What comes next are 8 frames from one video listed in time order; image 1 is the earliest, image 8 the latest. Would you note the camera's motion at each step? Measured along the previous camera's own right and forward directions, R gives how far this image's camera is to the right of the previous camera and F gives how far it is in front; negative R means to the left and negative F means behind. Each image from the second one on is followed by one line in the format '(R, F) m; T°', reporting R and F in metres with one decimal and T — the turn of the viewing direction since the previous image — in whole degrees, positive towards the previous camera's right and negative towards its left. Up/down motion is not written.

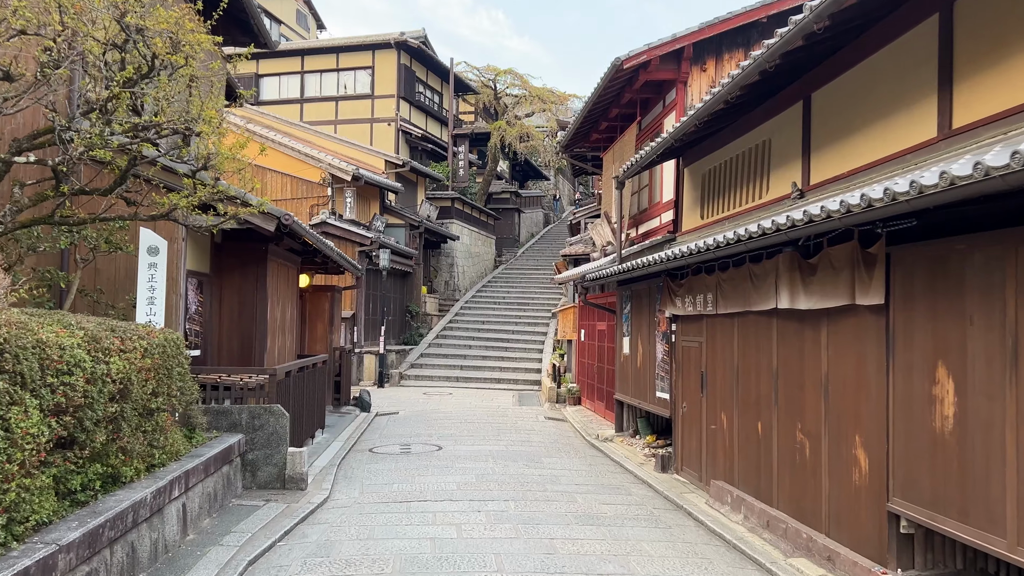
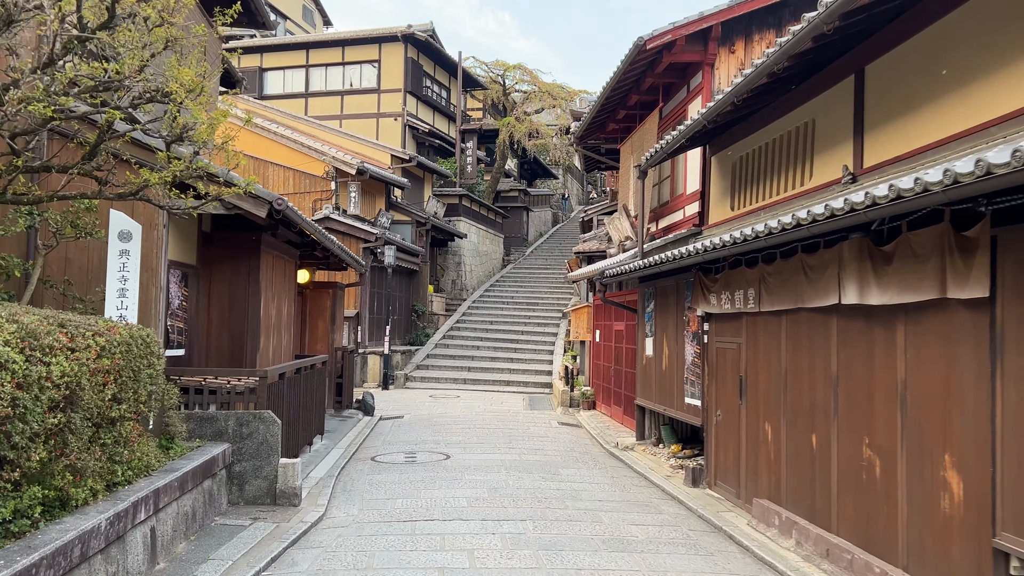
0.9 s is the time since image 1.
(-0.1, +0.9) m; 0°
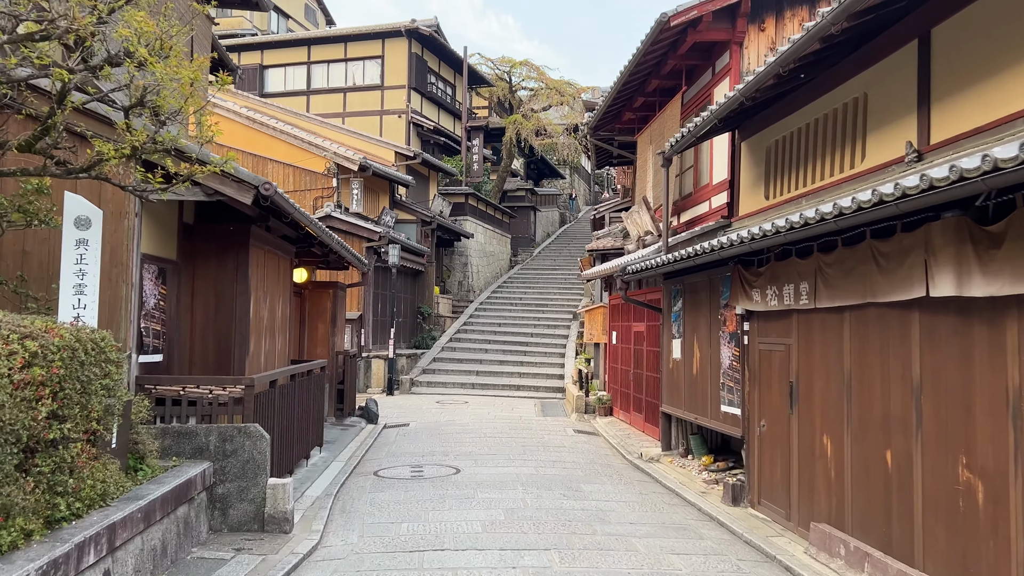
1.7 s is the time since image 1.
(-0.1, +0.9) m; 0°
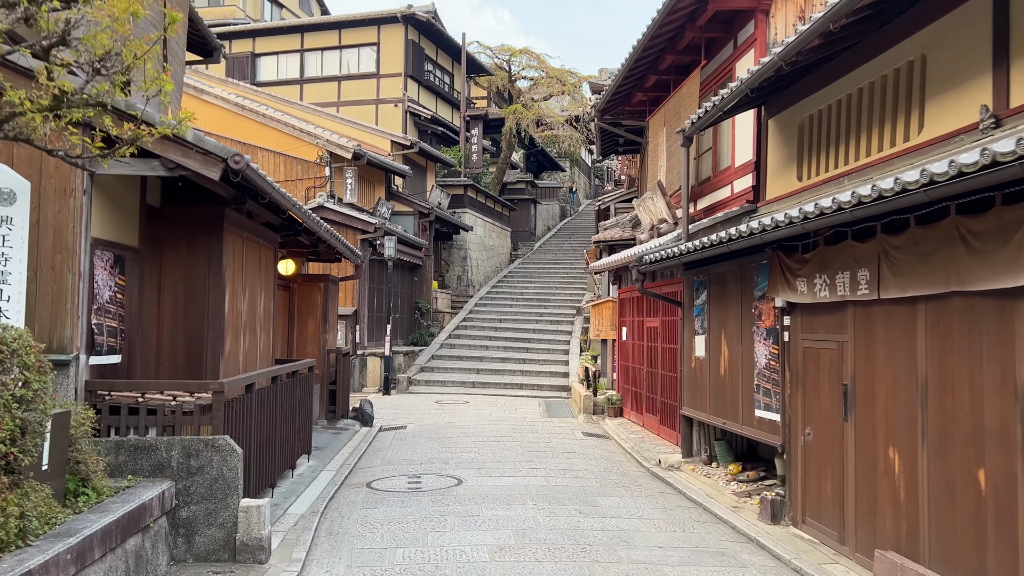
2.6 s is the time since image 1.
(-0.1, +1.0) m; 0°
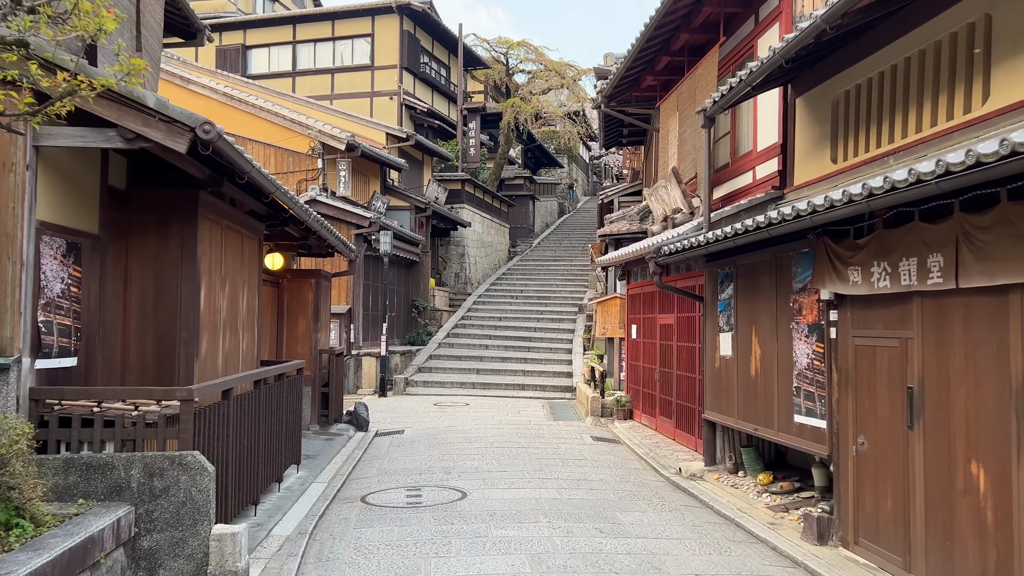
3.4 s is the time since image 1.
(-0.1, +0.8) m; 0°
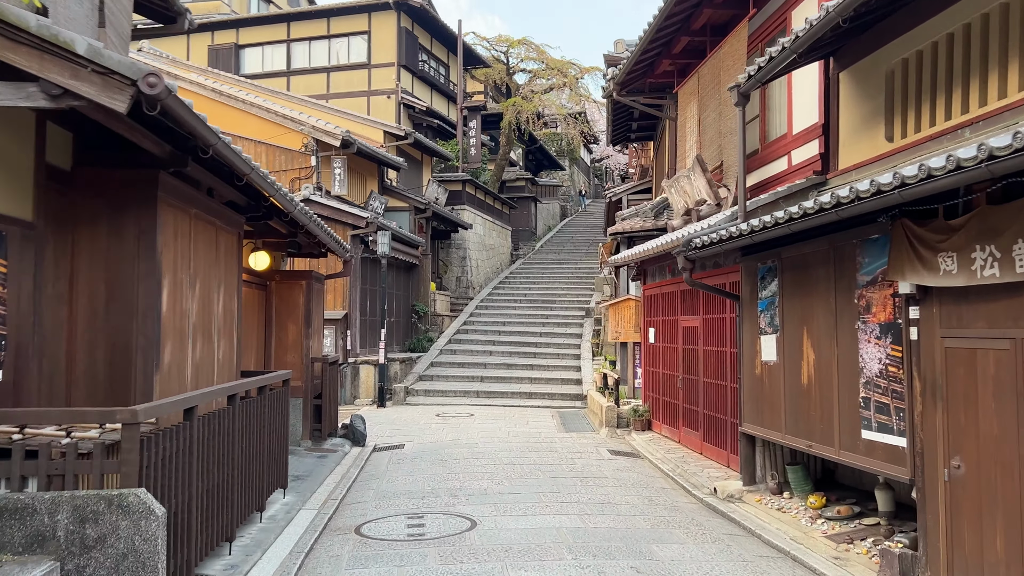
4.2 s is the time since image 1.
(-0.1, +1.0) m; 0°
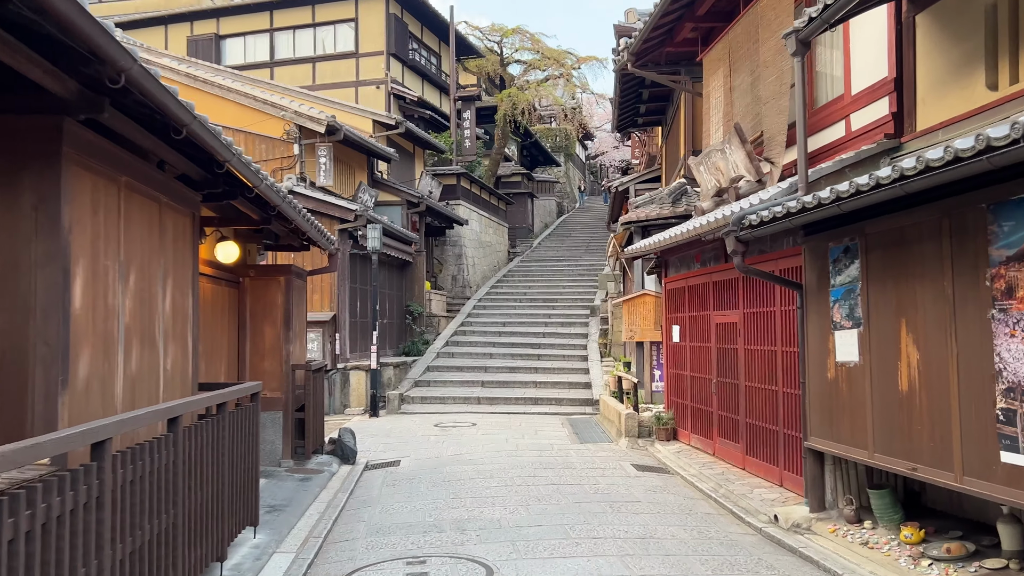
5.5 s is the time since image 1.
(-0.2, +1.4) m; +1°
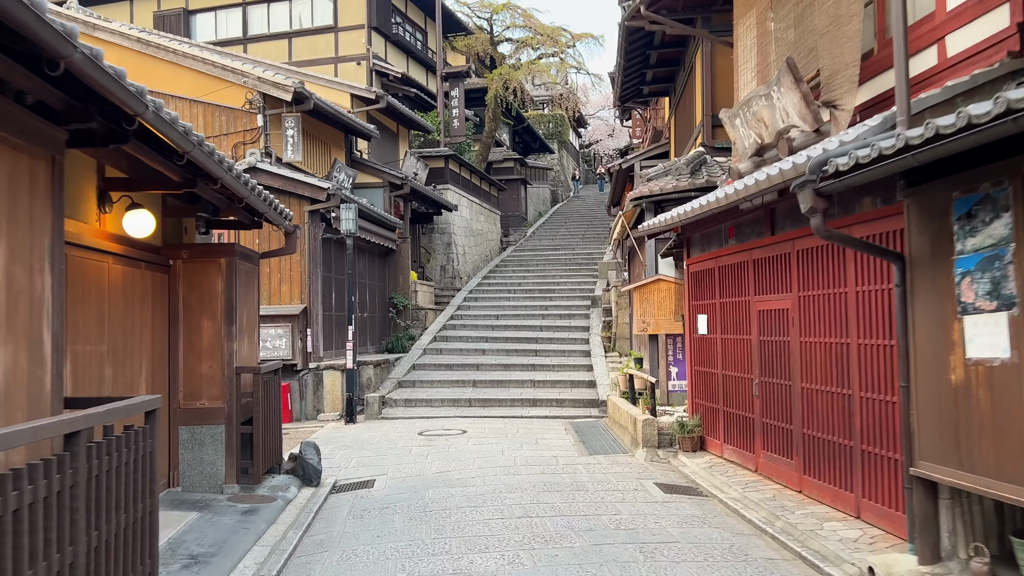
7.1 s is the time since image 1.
(0.0, +1.9) m; +1°
